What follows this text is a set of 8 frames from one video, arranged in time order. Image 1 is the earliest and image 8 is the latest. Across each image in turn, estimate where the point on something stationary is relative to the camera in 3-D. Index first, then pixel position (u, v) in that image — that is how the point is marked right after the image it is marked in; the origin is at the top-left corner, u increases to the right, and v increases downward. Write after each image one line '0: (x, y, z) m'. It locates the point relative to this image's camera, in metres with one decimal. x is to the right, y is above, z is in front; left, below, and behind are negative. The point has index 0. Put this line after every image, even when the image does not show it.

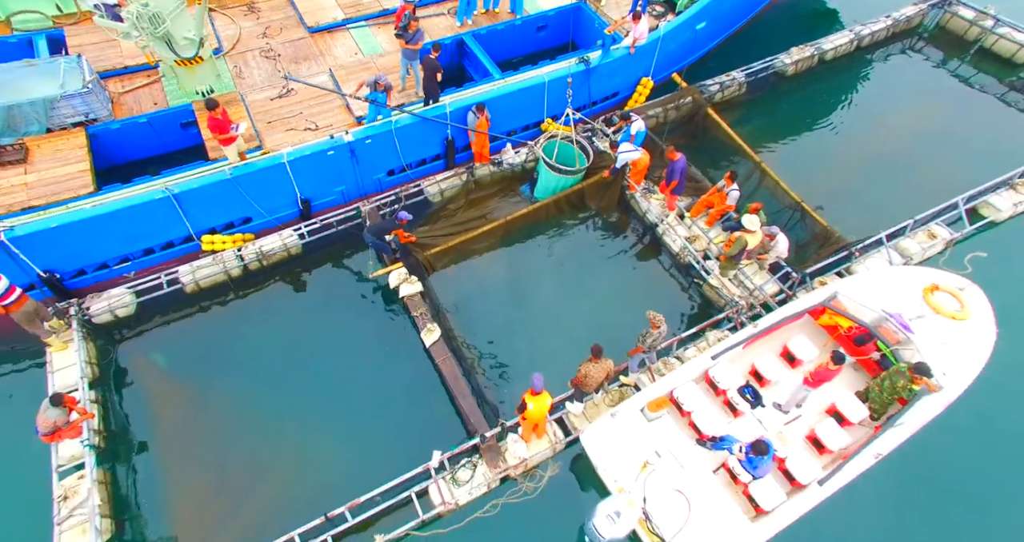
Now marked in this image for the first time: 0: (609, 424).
0: (+1.9, -2.9, +10.7) m
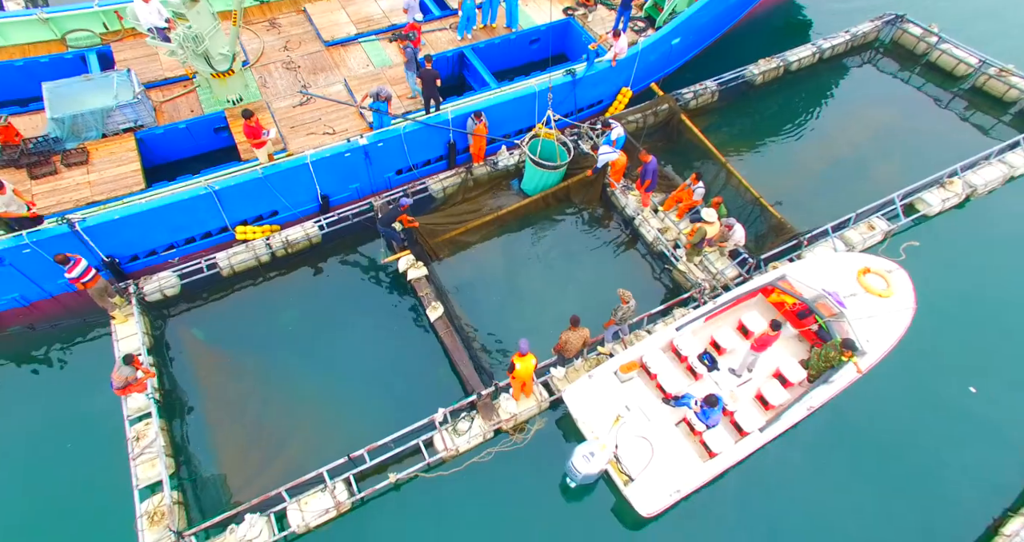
0: (+1.7, -2.6, +12.9) m
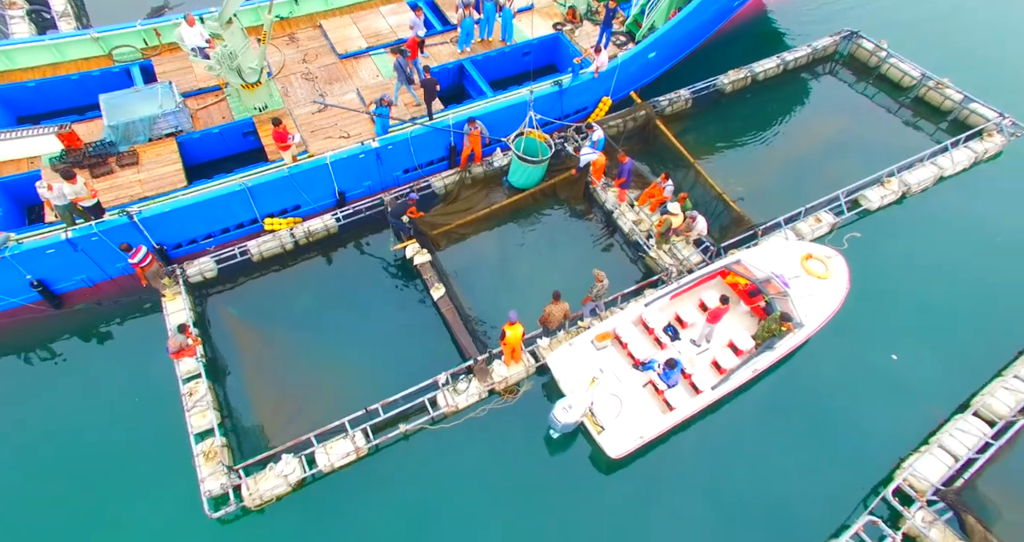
0: (+1.5, -2.1, +15.3) m
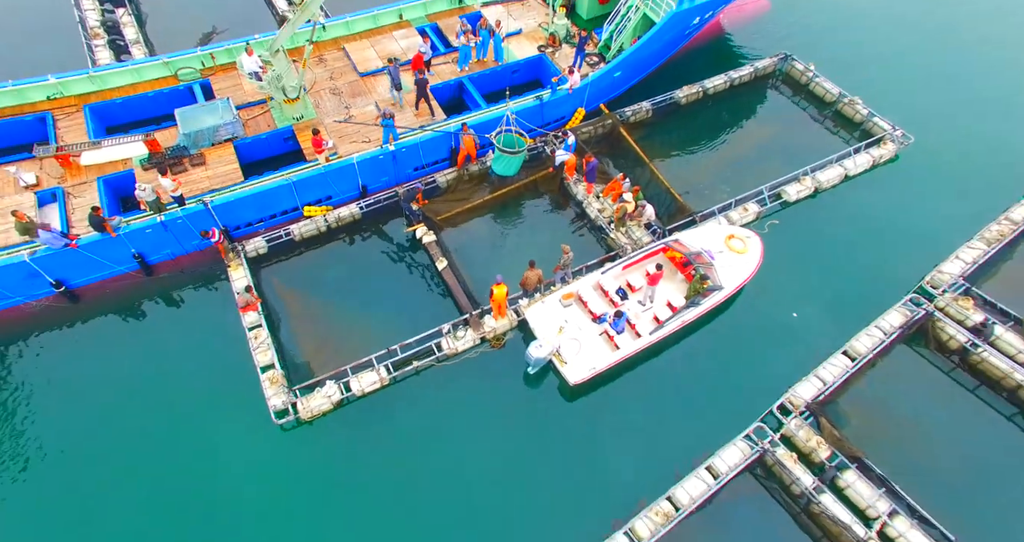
0: (+1.0, -1.3, +20.1) m
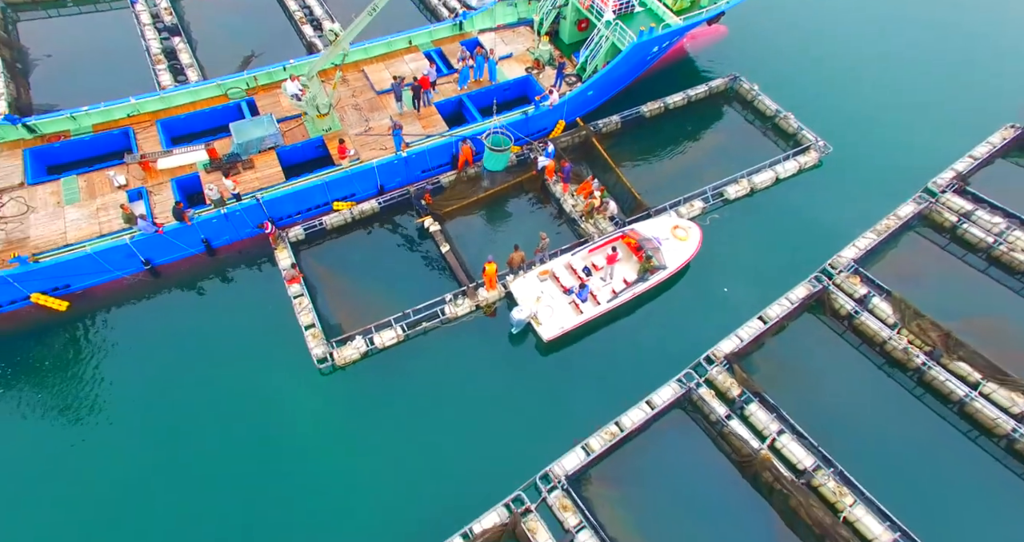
0: (+0.4, -0.5, +25.7) m
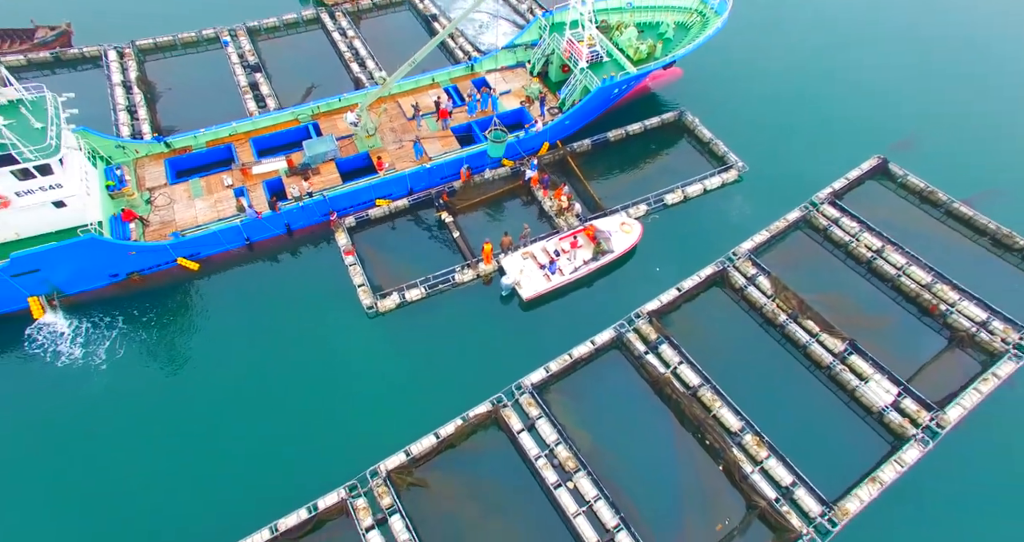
0: (-0.1, +0.7, +36.3) m
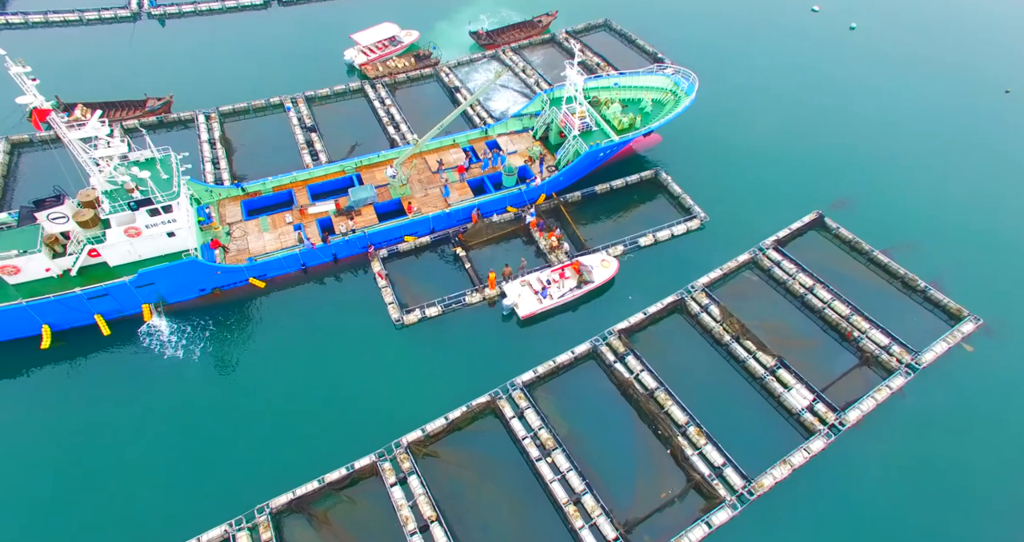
0: (-0.2, -1.2, +45.3) m
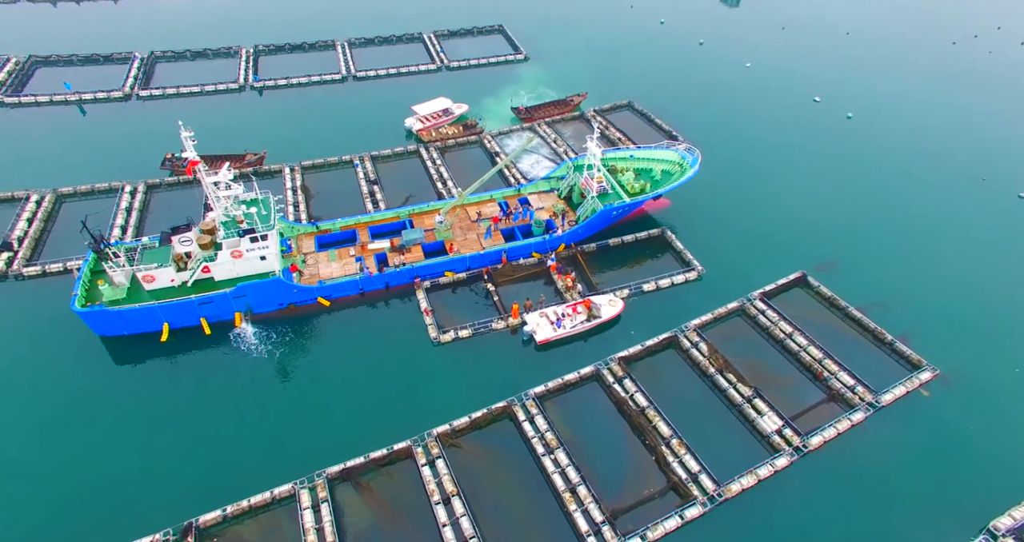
0: (+1.7, -4.3, +53.9) m
